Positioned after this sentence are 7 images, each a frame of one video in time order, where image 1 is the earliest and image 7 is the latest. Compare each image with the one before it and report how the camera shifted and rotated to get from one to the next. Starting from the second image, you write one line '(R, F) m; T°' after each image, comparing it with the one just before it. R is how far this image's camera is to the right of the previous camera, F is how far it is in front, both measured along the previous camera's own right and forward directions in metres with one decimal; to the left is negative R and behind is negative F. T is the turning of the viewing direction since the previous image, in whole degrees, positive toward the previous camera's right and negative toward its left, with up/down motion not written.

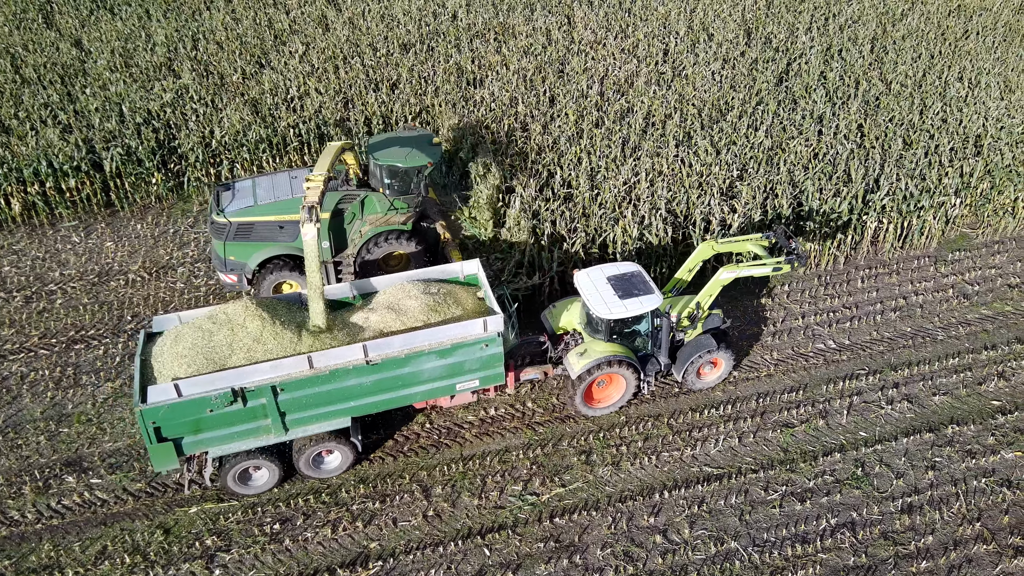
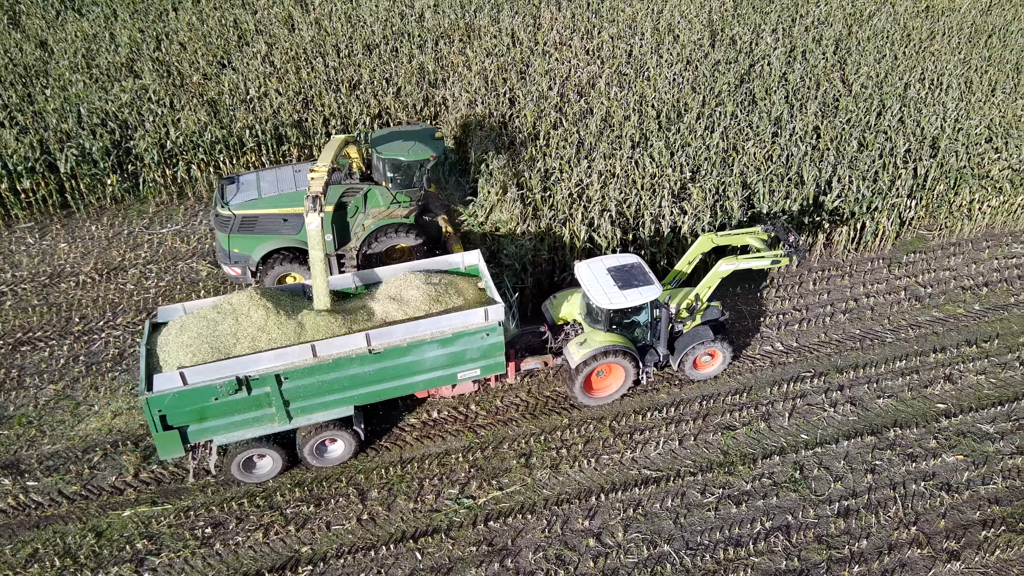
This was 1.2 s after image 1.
(+0.5, 0.0) m; 0°
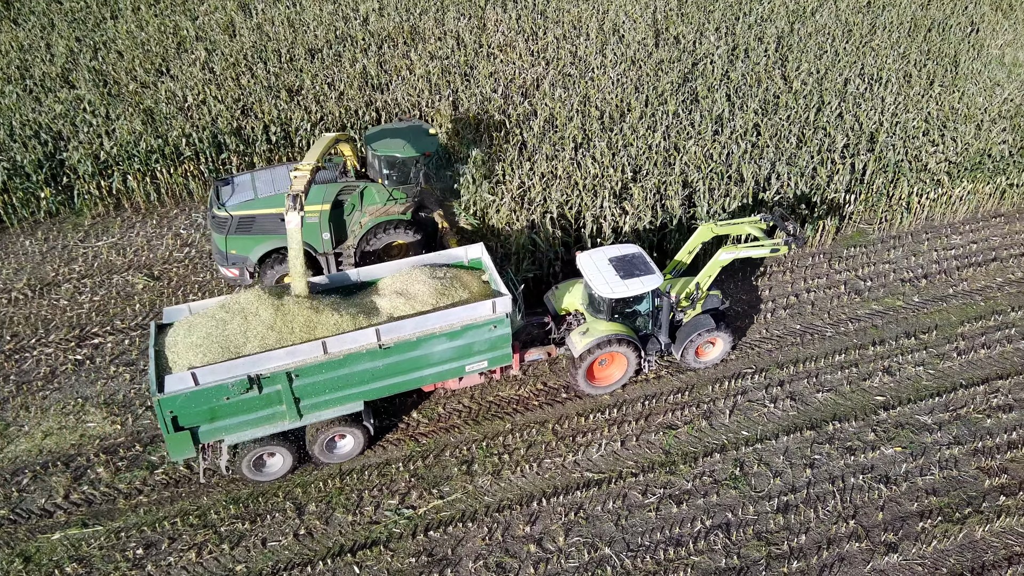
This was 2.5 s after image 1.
(+0.3, +0.1) m; +2°
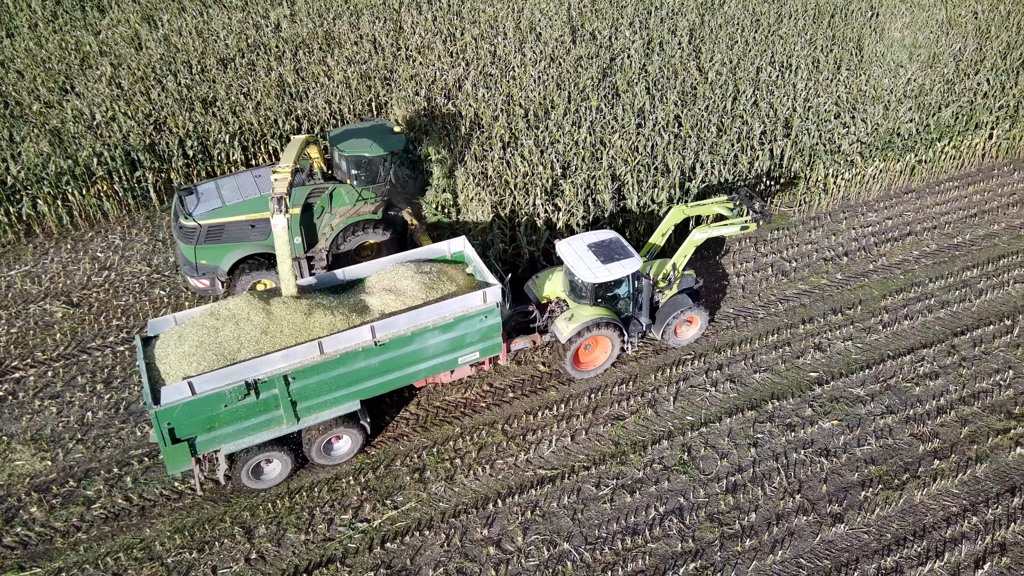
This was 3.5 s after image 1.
(-0.1, 0.0) m; +5°
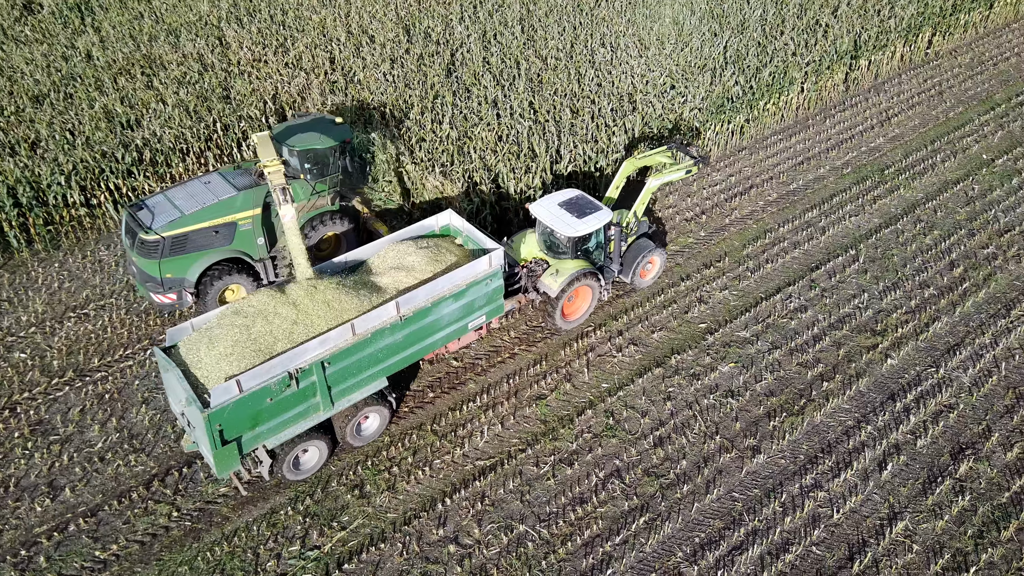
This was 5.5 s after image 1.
(-0.7, 0.0) m; +12°
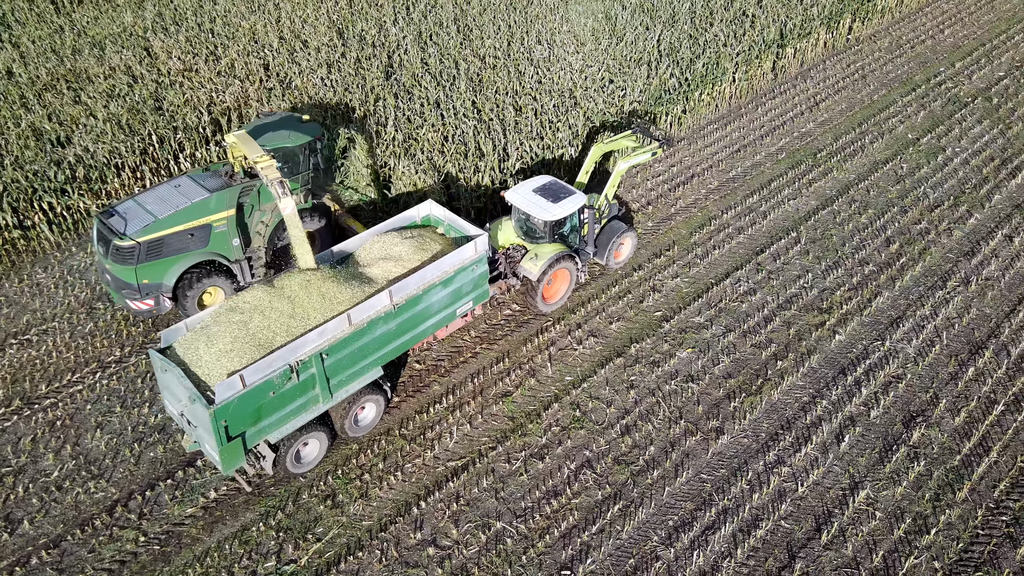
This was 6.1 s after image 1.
(-0.2, 0.0) m; +4°
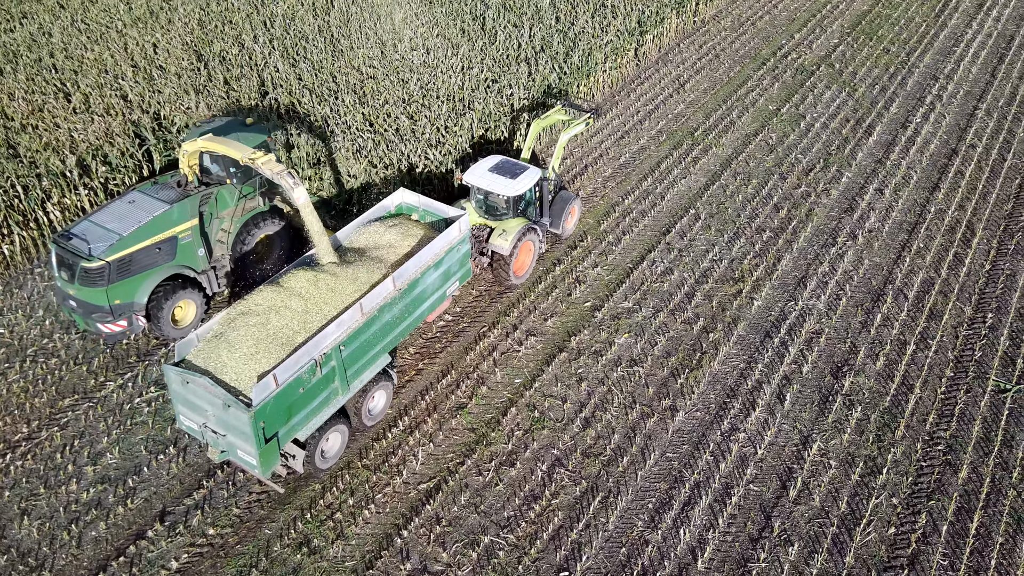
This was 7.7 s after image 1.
(-0.8, +0.2) m; +10°
